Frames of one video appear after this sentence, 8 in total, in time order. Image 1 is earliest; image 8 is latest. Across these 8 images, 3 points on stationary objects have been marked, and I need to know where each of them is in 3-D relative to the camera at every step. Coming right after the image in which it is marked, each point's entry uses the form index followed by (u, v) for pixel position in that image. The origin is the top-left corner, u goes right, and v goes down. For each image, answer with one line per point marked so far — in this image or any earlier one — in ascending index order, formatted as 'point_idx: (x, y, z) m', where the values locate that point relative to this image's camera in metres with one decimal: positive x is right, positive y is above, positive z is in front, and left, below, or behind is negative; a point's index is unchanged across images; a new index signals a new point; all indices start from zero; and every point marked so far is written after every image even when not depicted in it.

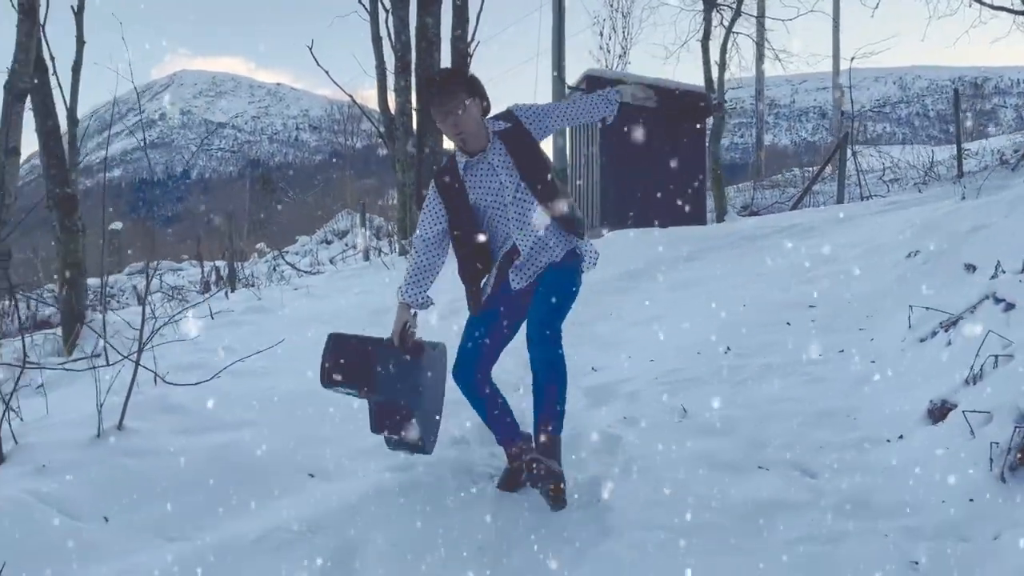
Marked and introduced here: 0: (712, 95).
0: (+2.9, +2.8, +12.4) m
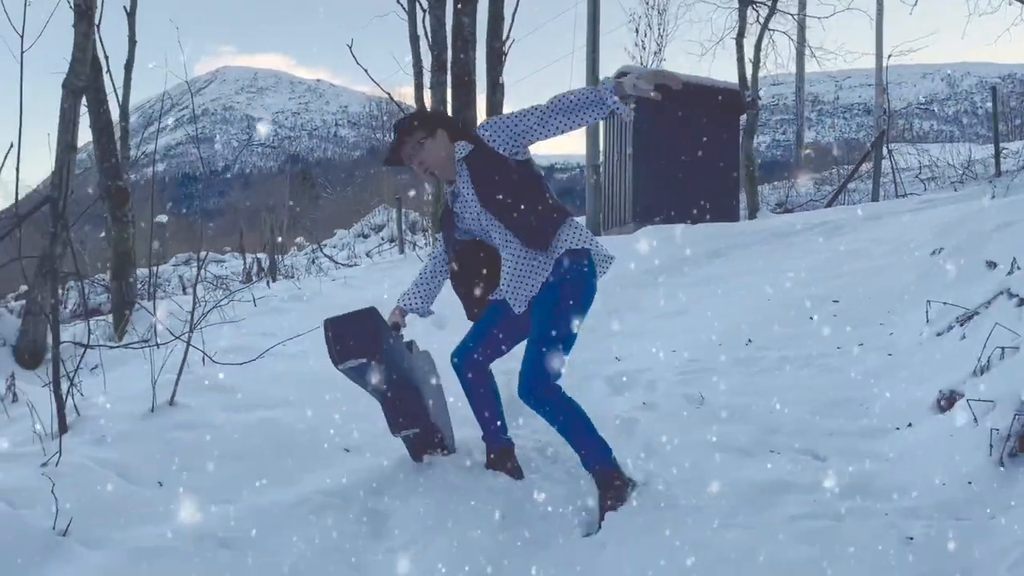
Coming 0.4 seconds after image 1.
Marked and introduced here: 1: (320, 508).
0: (+3.5, +2.9, +12.4) m
1: (-0.7, -0.8, +3.0) m
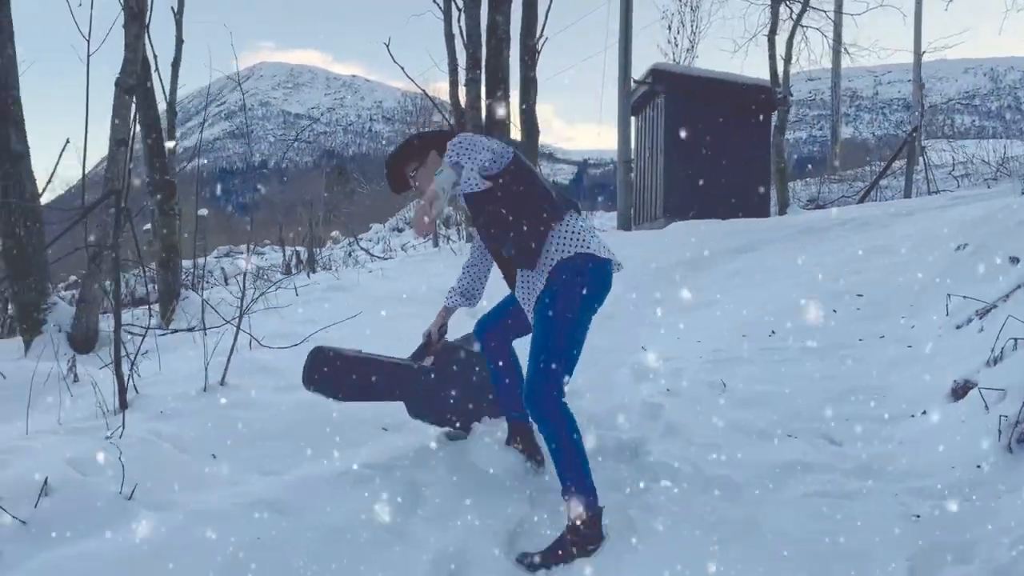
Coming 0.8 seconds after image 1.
0: (+4.0, +3.0, +12.5) m
1: (-0.6, -0.7, +3.2) m
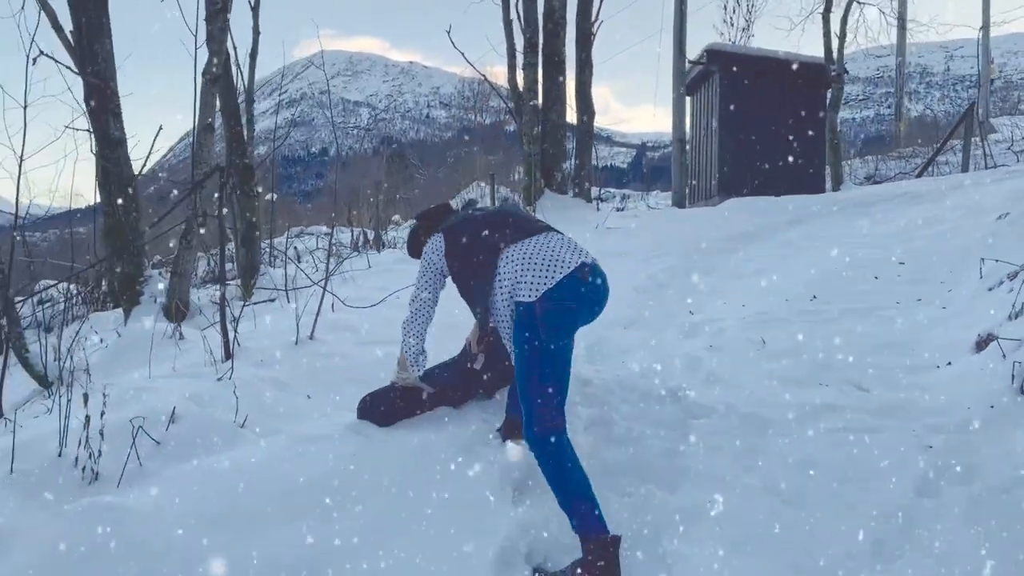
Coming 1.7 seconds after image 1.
0: (+4.8, +3.3, +12.5) m
1: (-0.3, -0.5, +3.7) m
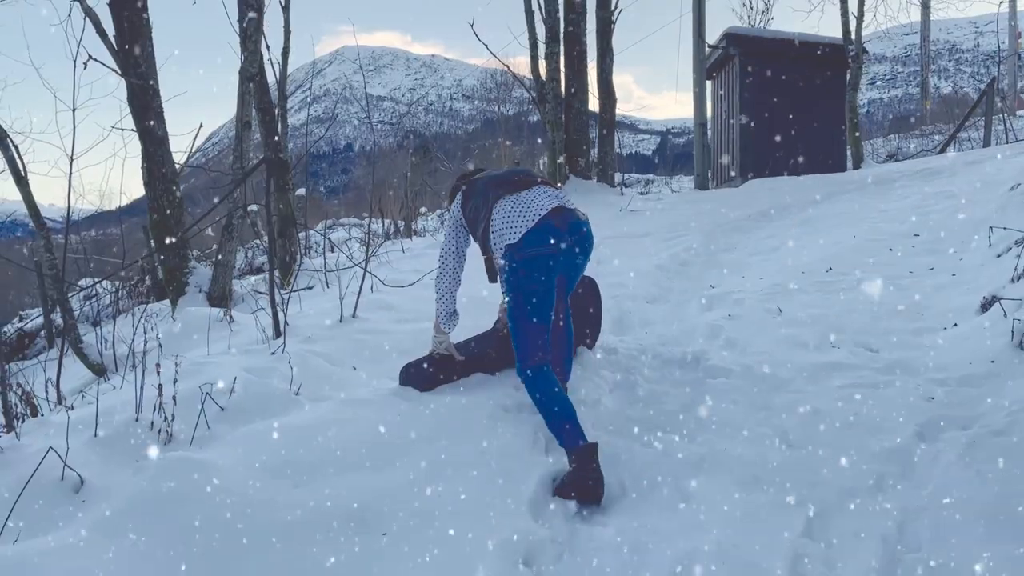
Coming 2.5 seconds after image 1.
0: (+5.1, +3.6, +12.6) m
1: (-0.2, -0.4, +4.0) m
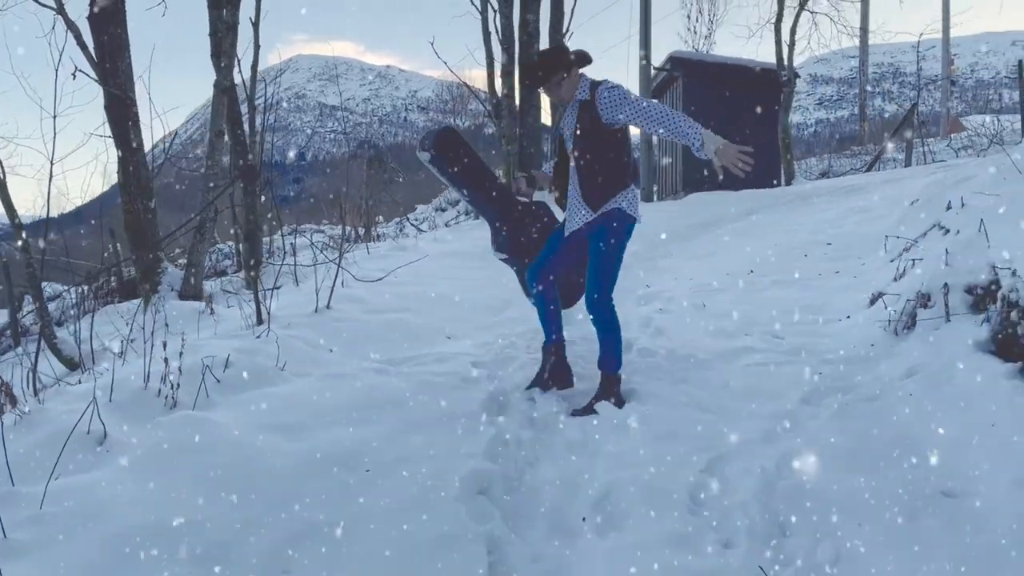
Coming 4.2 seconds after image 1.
0: (+4.5, +3.5, +13.6) m
1: (-0.4, -0.4, +4.6) m
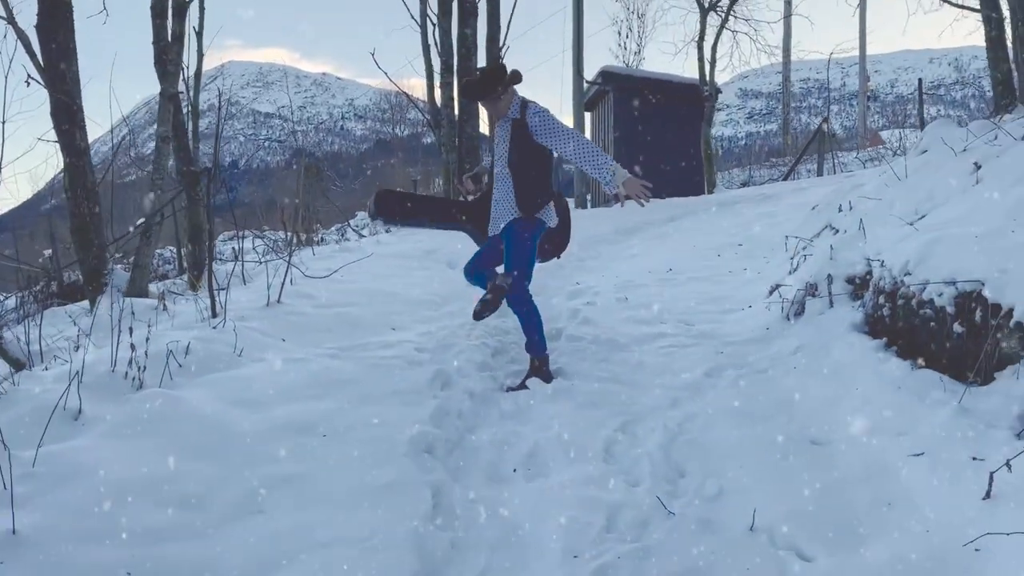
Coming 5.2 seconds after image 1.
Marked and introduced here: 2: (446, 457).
0: (+3.4, +3.5, +14.4) m
1: (-0.8, -0.4, +5.0) m
2: (-0.3, -0.7, +3.5) m
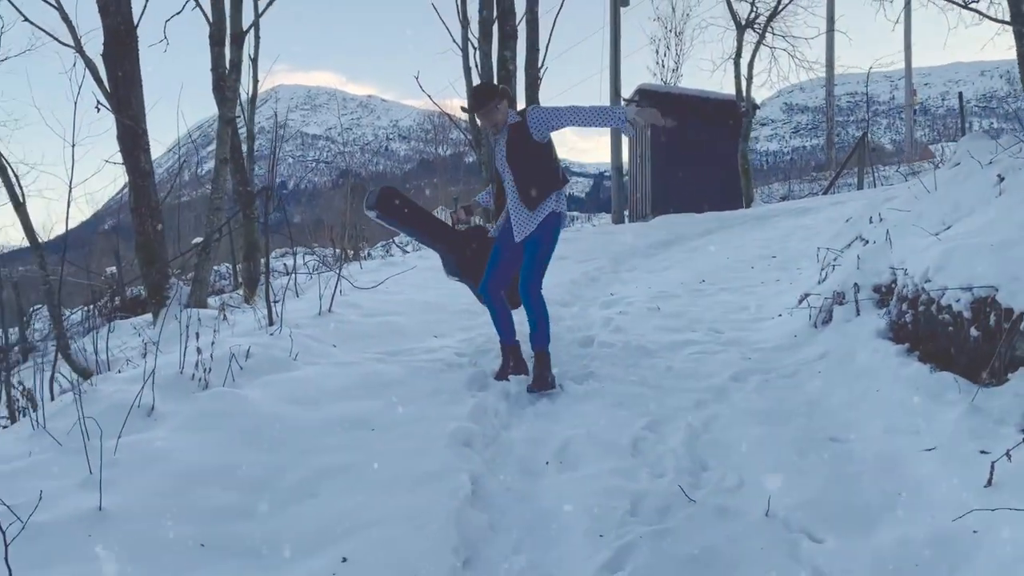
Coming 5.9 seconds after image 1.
0: (+4.1, +3.2, +14.5) m
1: (-0.5, -0.4, +5.3) m
2: (-0.1, -0.7, +3.8) m
